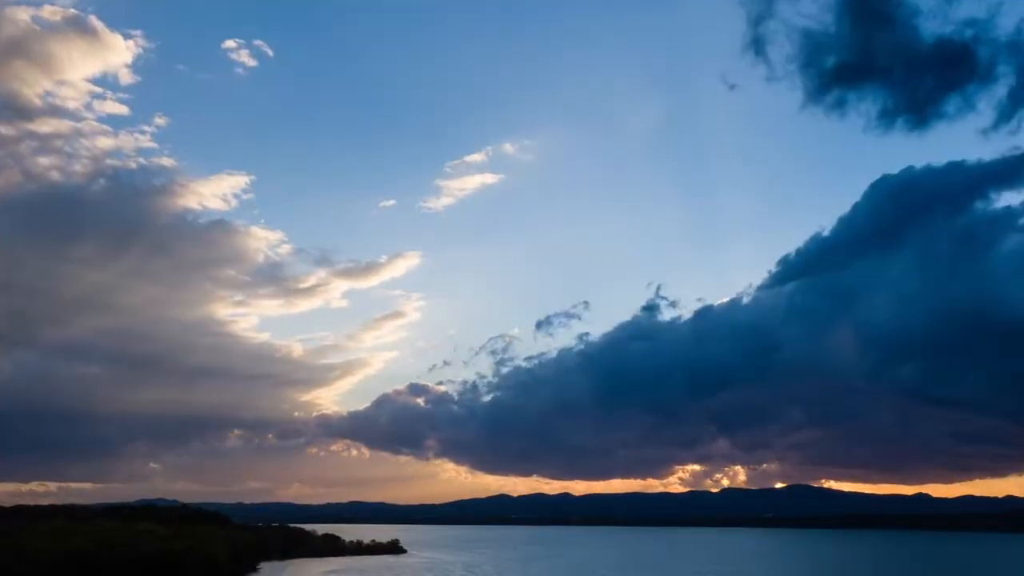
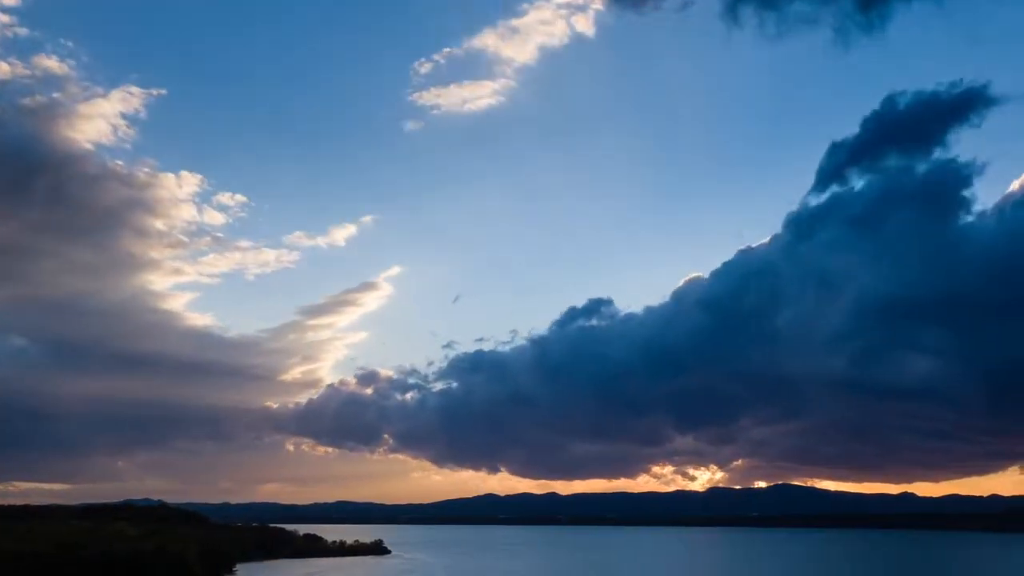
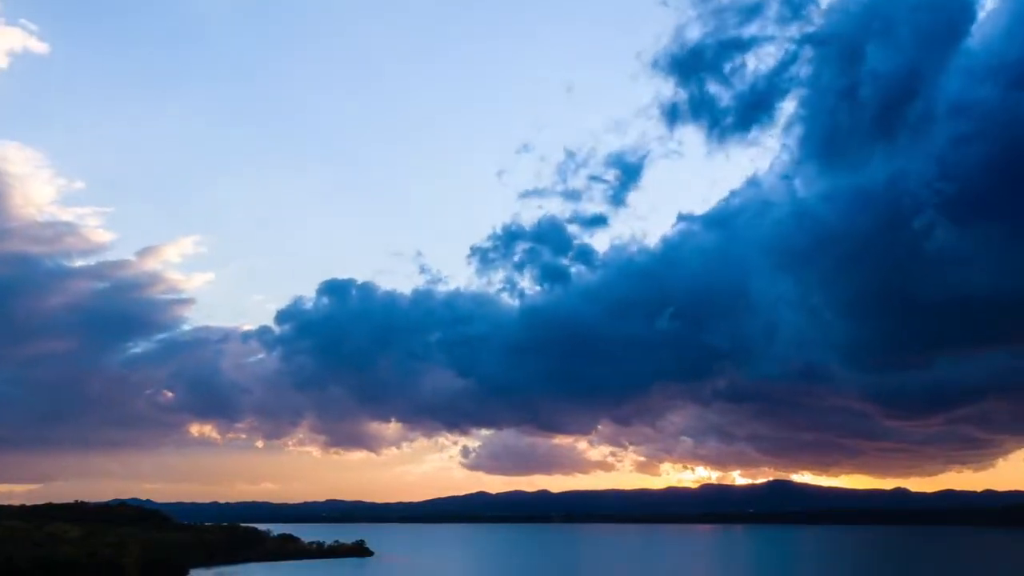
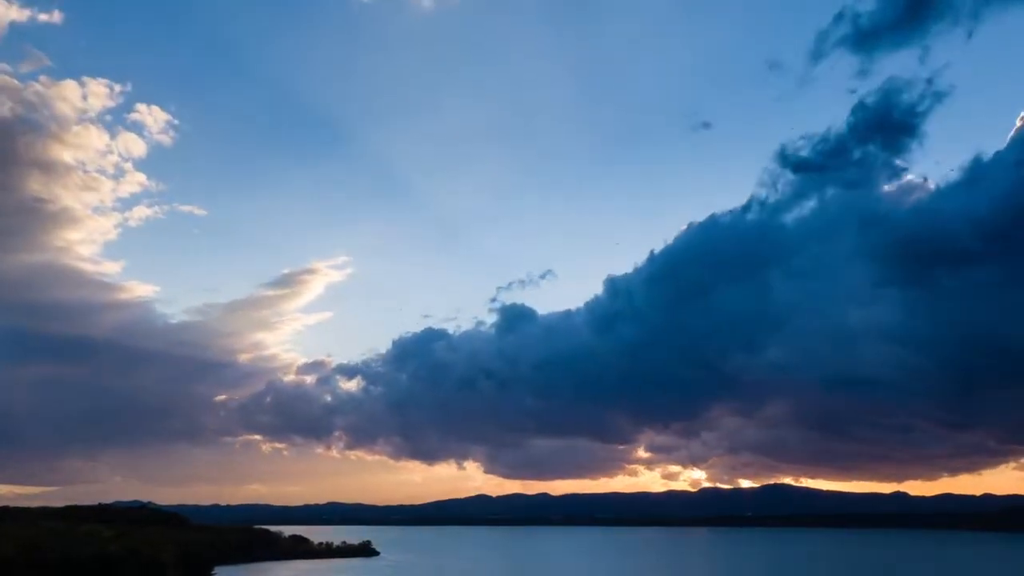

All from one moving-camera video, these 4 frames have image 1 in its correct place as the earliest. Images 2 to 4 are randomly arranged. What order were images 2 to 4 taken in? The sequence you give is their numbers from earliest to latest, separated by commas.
2, 4, 3
